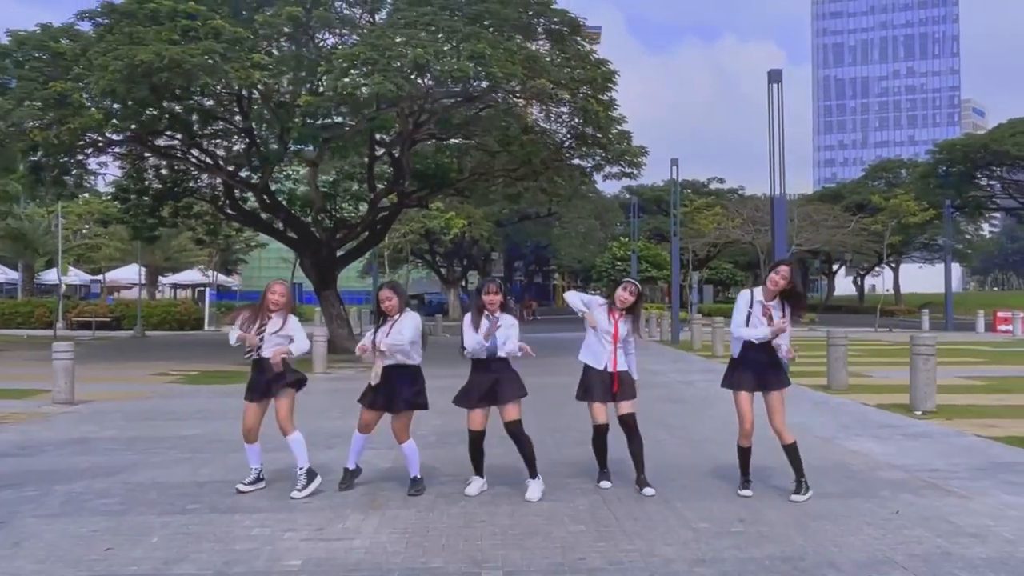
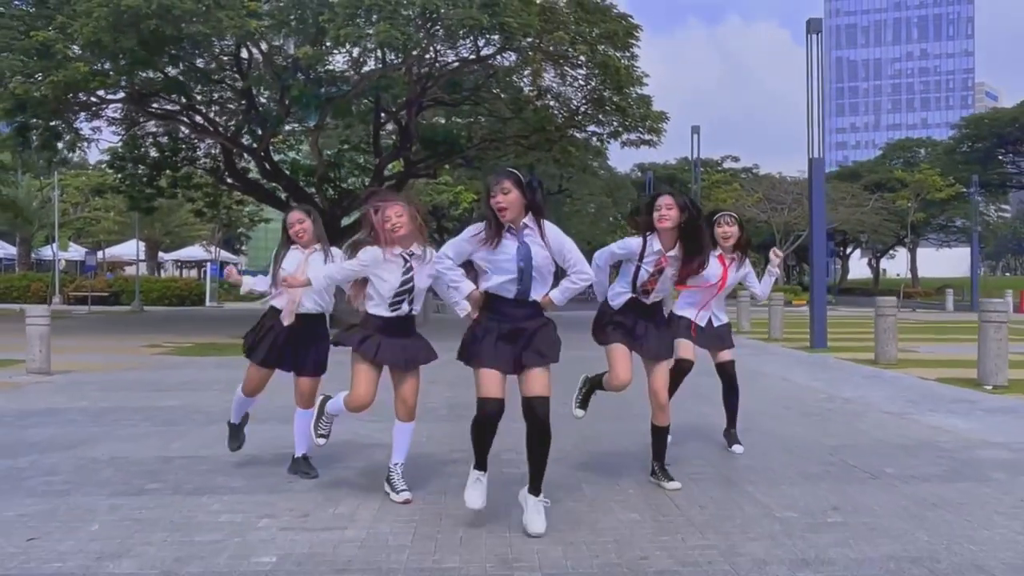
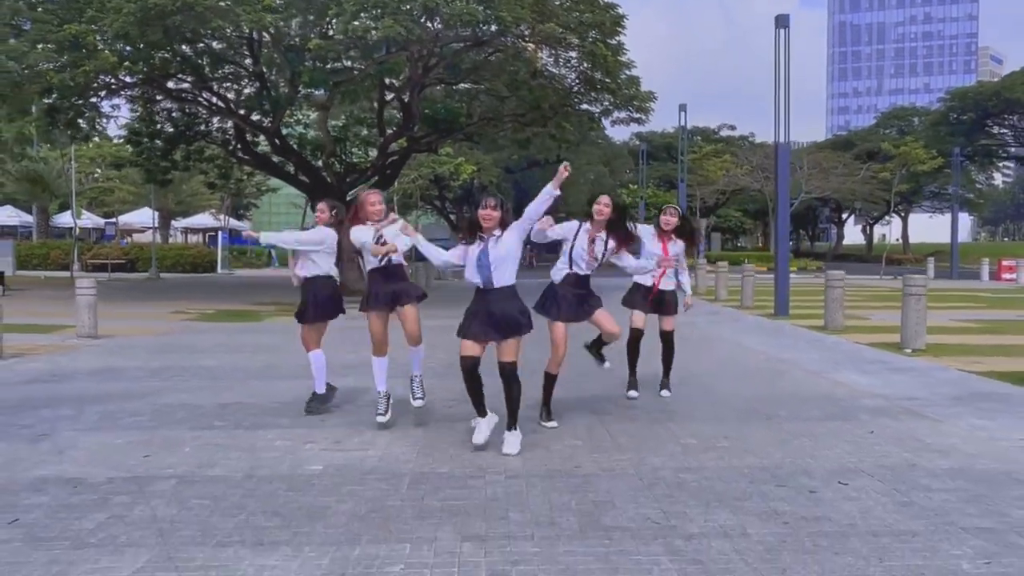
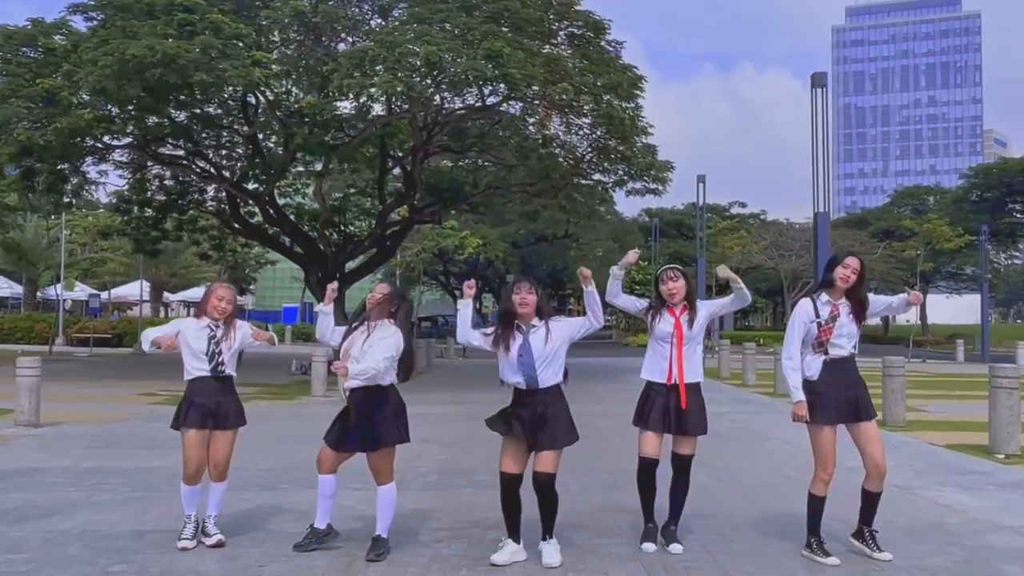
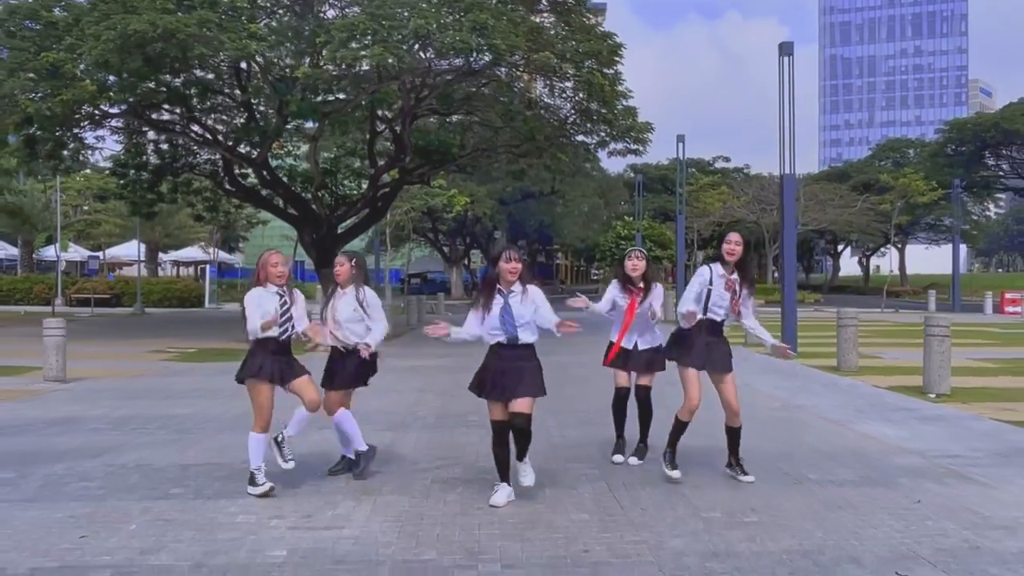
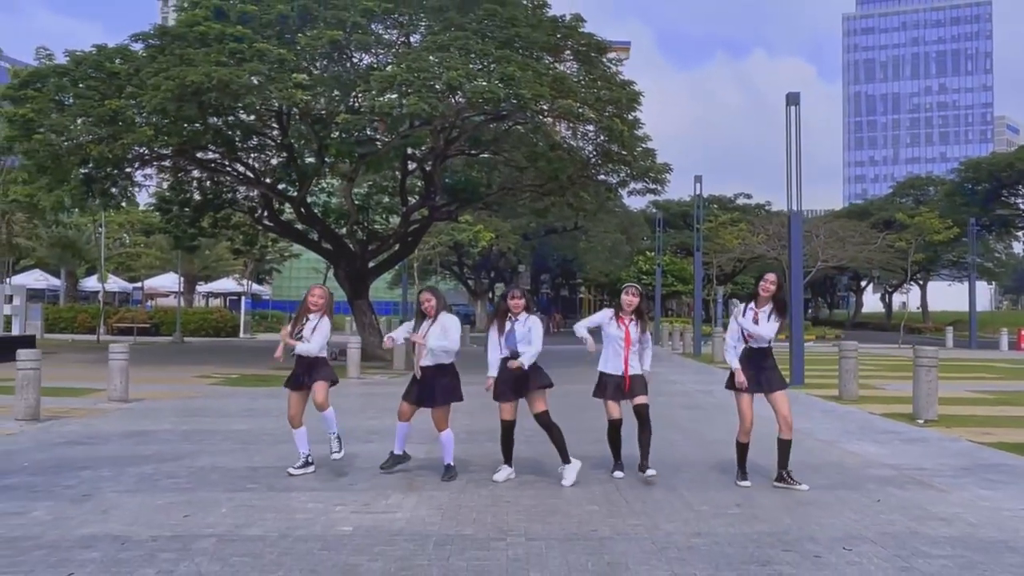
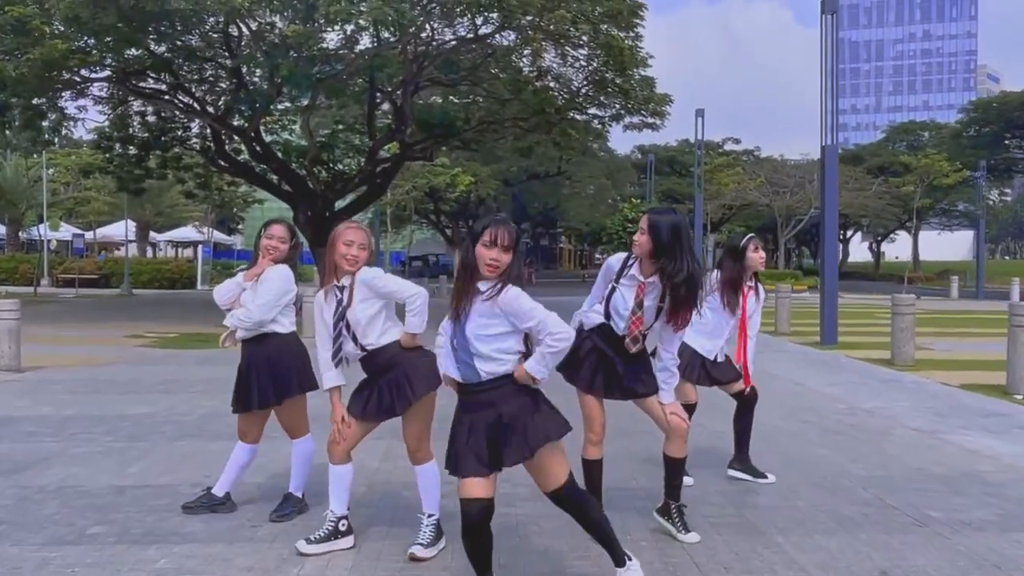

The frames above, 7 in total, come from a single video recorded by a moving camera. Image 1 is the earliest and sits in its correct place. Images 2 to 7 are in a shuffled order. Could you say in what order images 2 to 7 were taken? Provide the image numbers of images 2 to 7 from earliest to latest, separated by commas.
6, 4, 5, 3, 7, 2
